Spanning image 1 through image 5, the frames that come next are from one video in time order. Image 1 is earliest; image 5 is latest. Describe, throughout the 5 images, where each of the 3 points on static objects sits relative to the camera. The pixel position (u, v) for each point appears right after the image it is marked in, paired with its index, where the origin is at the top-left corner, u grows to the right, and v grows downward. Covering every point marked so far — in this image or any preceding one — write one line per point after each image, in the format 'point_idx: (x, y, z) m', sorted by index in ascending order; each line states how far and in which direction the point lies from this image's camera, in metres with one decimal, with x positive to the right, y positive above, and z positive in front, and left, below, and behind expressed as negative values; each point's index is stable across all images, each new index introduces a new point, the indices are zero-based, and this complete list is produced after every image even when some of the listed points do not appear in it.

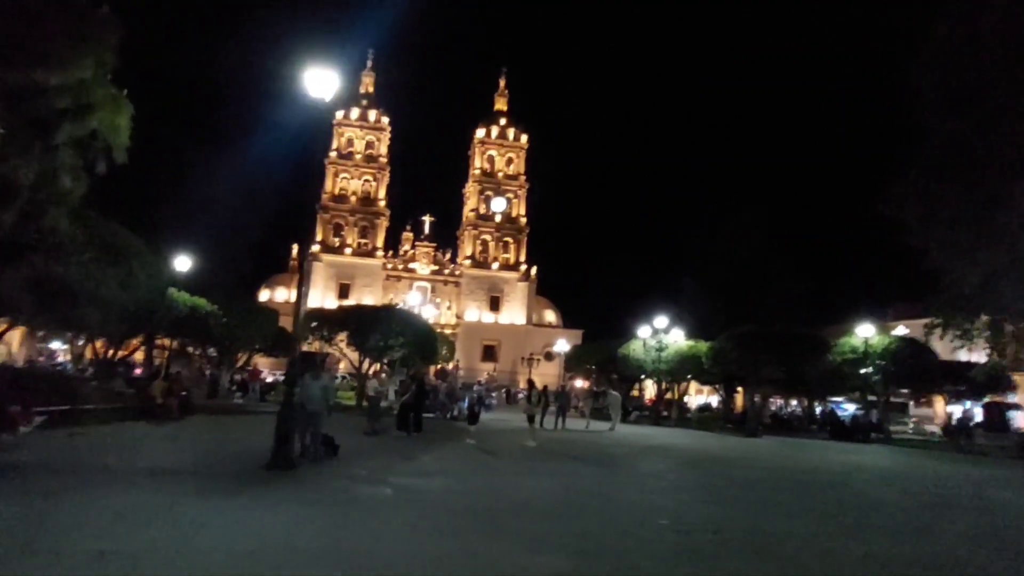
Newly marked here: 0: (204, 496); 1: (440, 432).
0: (-4.4, -3.0, +9.9) m
1: (-2.1, -4.1, +19.6) m
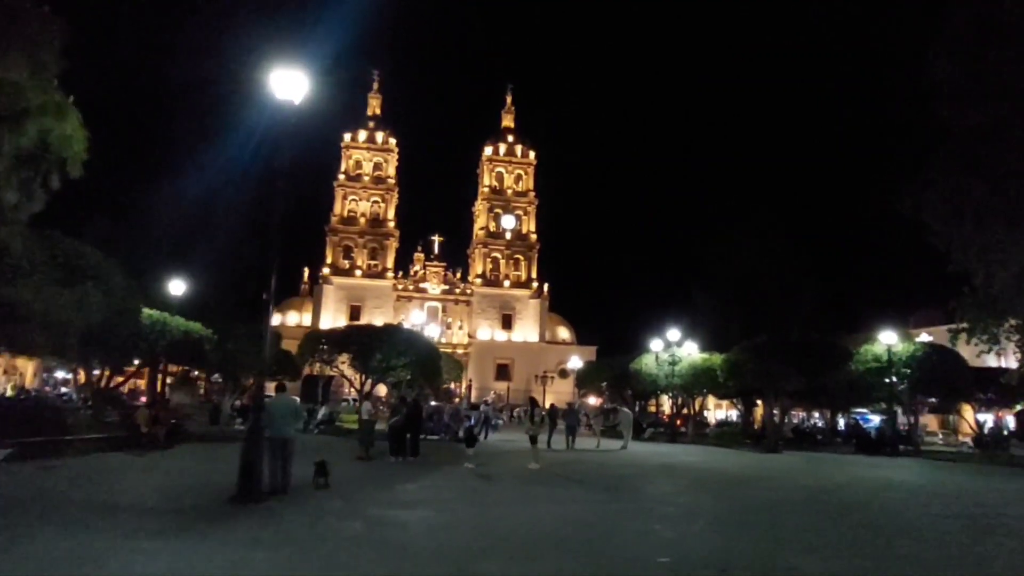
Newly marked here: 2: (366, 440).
0: (-4.6, -3.2, +9.0) m
1: (-2.0, -4.6, +18.6) m
2: (-3.7, -3.8, +17.5) m
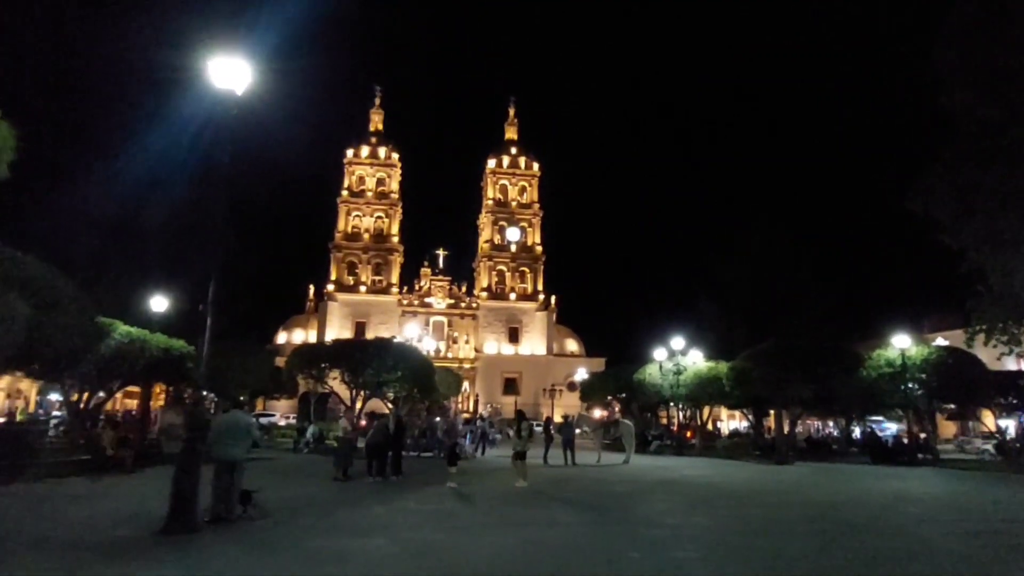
0: (-5.0, -3.3, +8.0) m
1: (-2.2, -4.8, +17.5) m
2: (-4.0, -4.1, +16.4) m
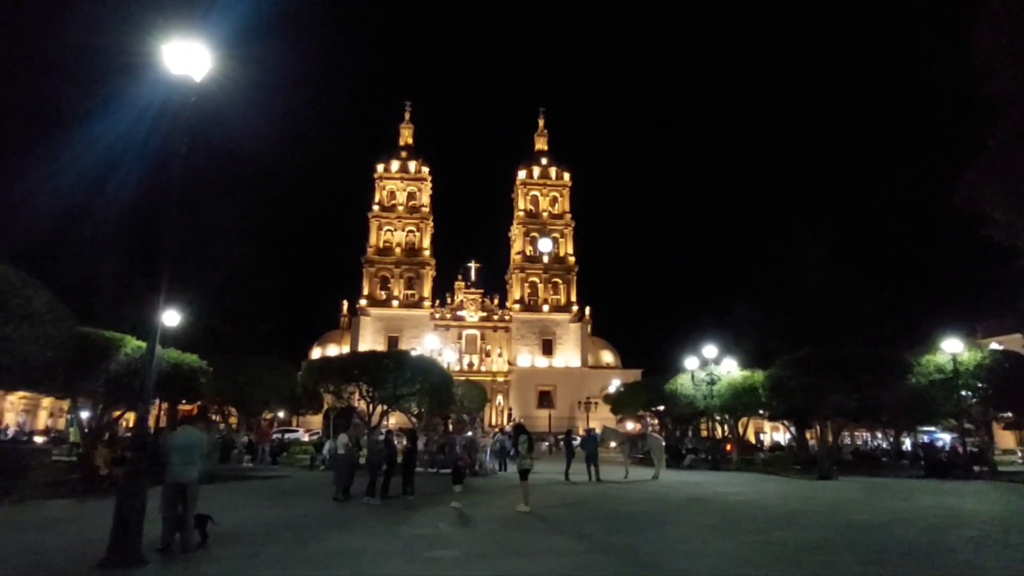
0: (-5.3, -3.3, +7.2) m
1: (-1.9, -4.9, +16.5) m
2: (-3.8, -4.3, +15.5) m
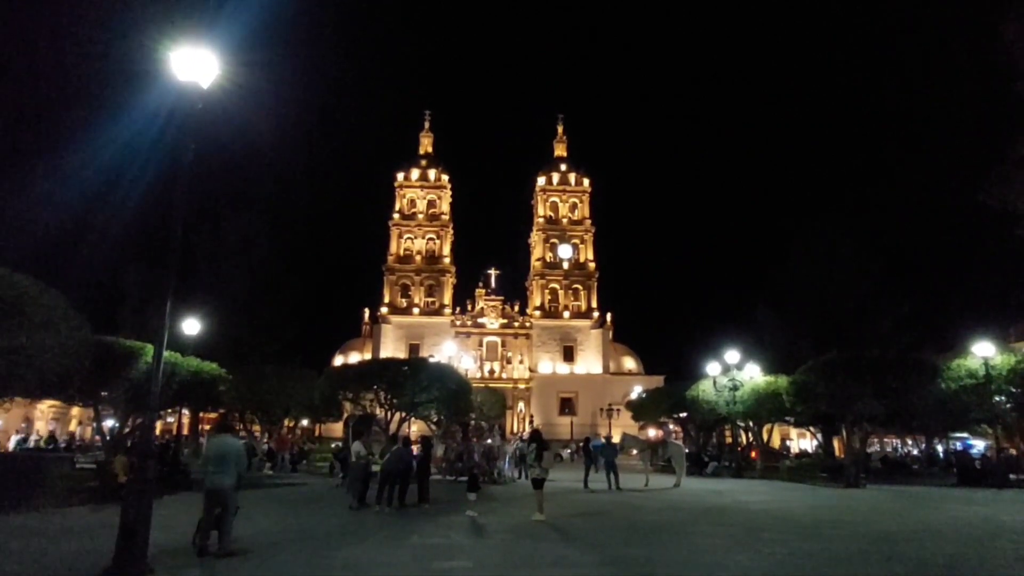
0: (-5.2, -3.4, +7.1) m
1: (-1.5, -5.1, +16.3) m
2: (-3.4, -4.4, +15.4) m
